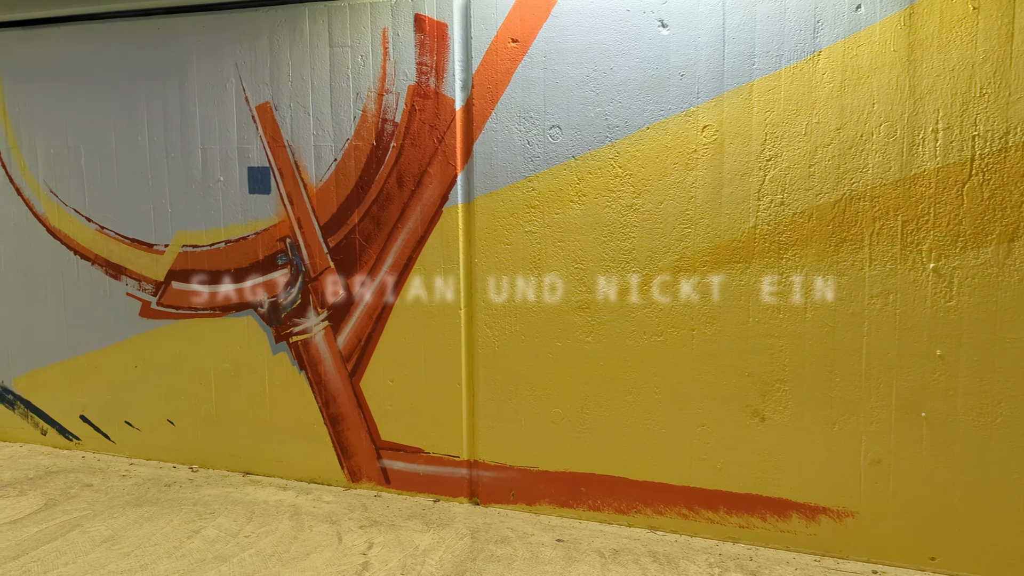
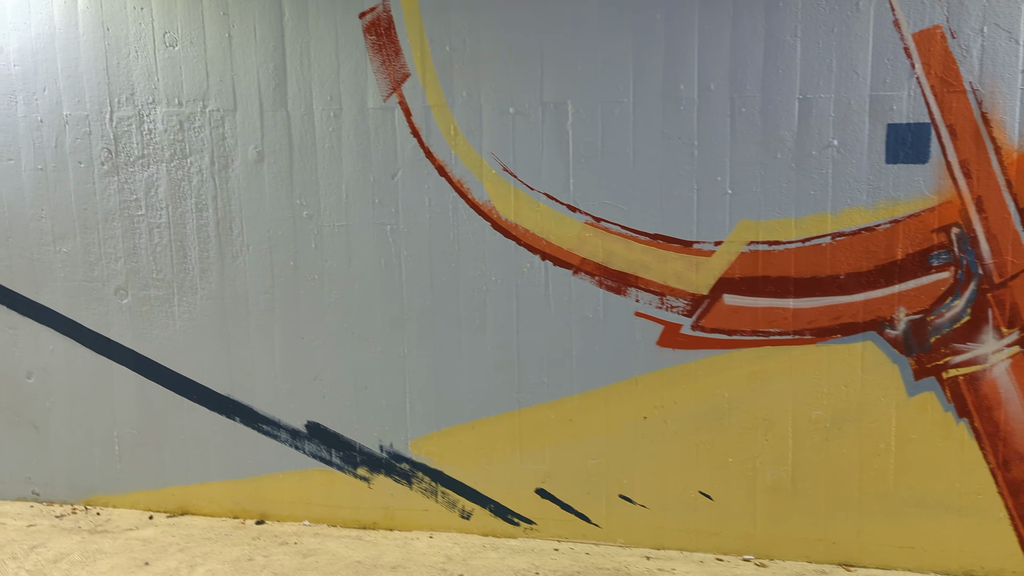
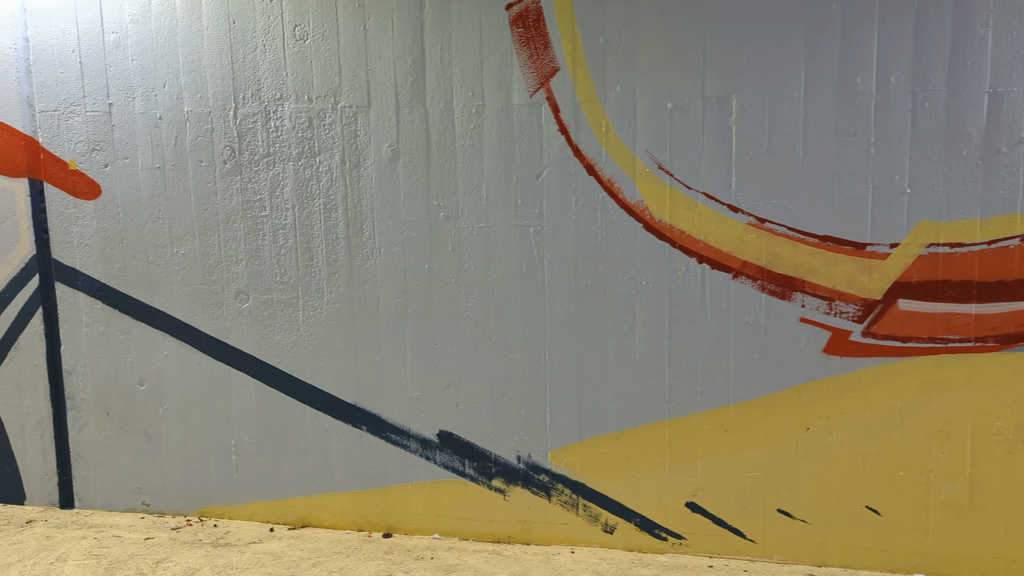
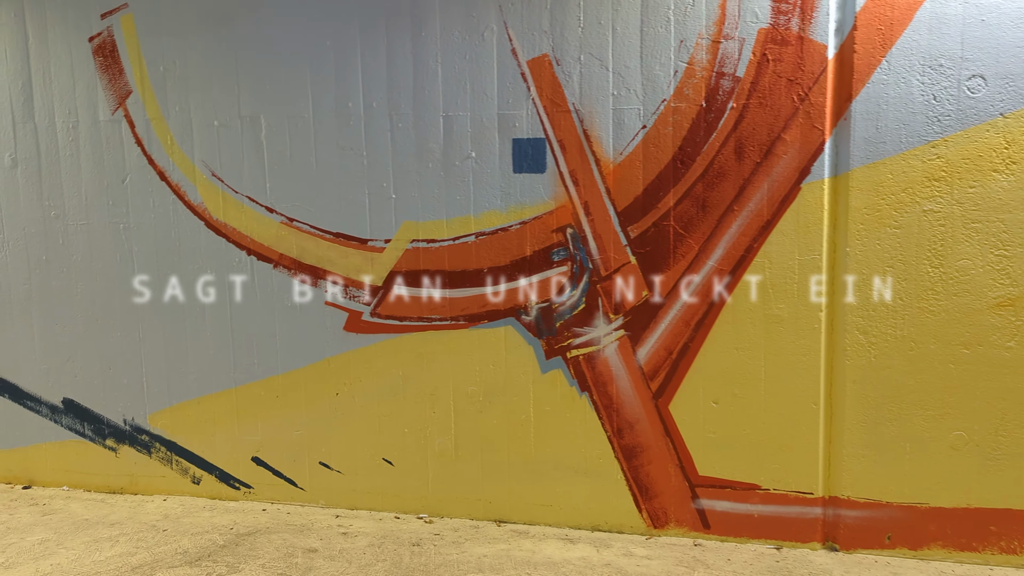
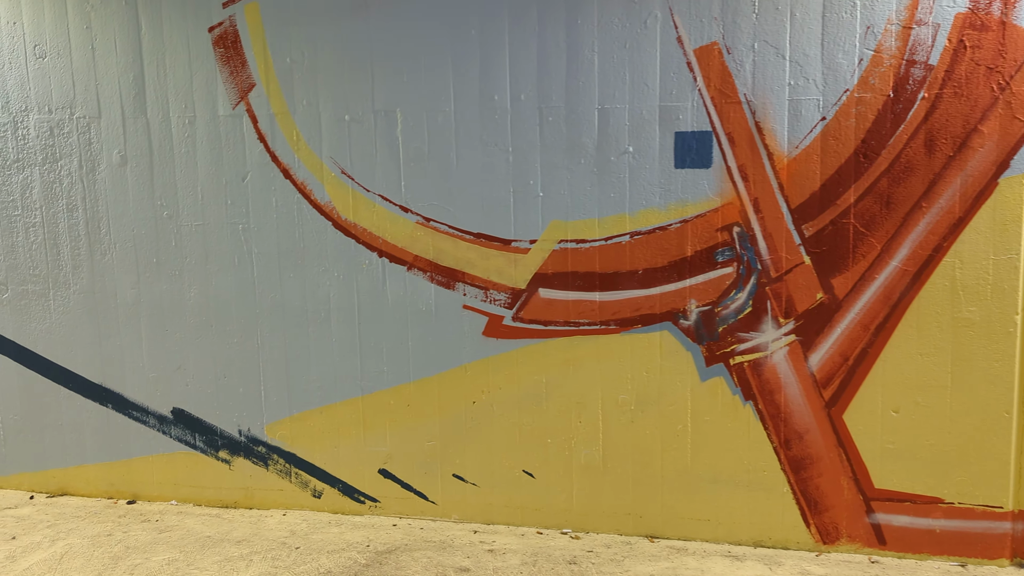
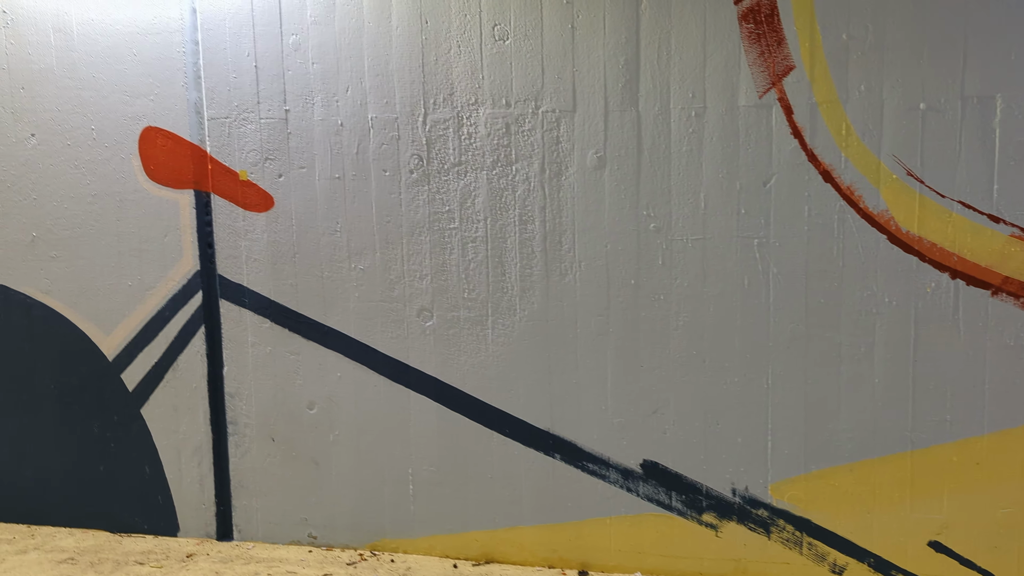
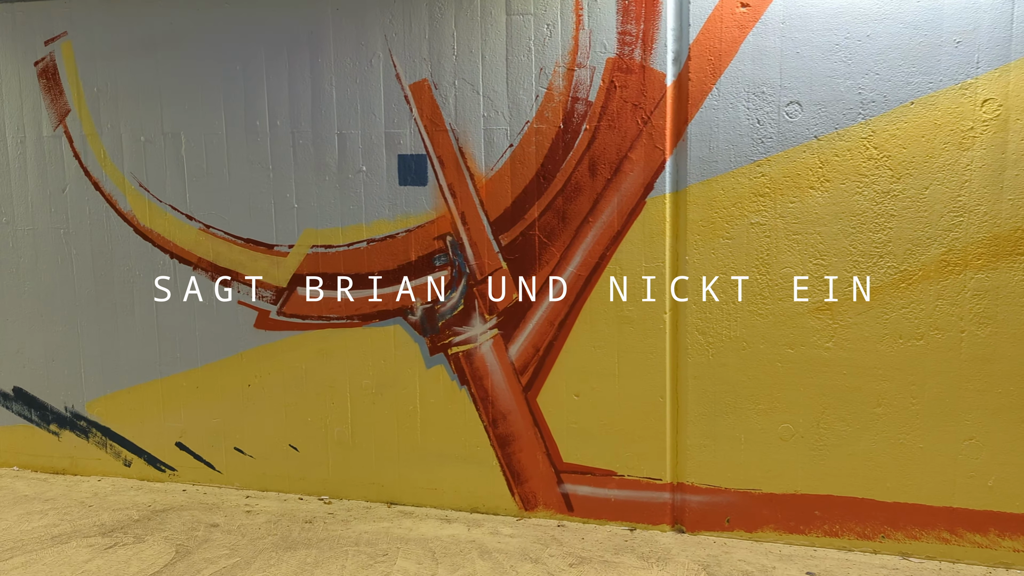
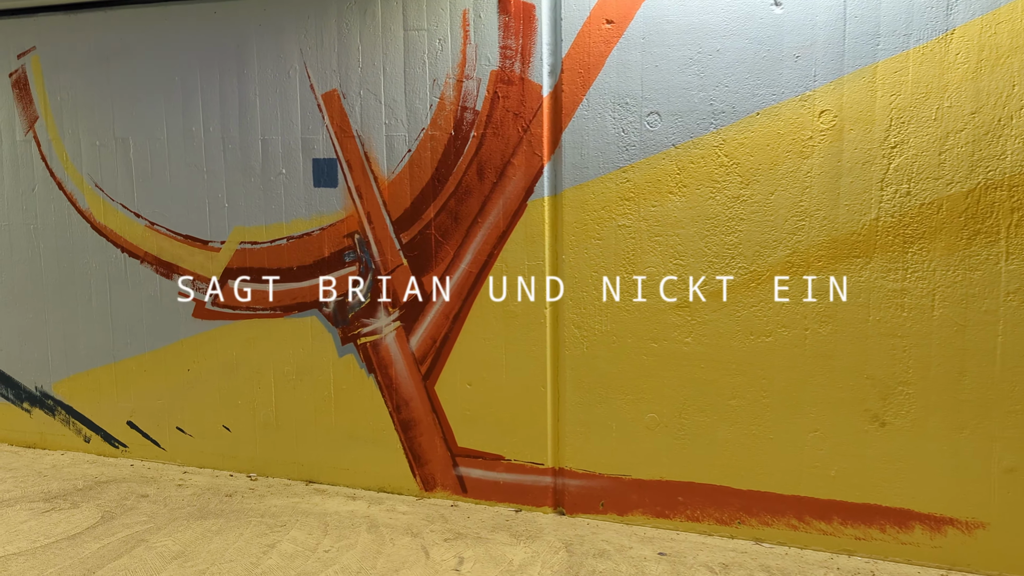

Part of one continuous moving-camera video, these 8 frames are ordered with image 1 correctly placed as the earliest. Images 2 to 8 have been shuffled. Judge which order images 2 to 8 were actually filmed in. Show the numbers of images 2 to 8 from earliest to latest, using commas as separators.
8, 7, 4, 5, 2, 3, 6
